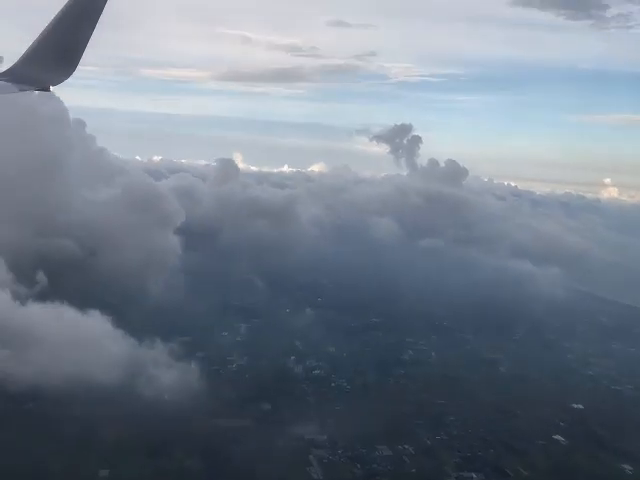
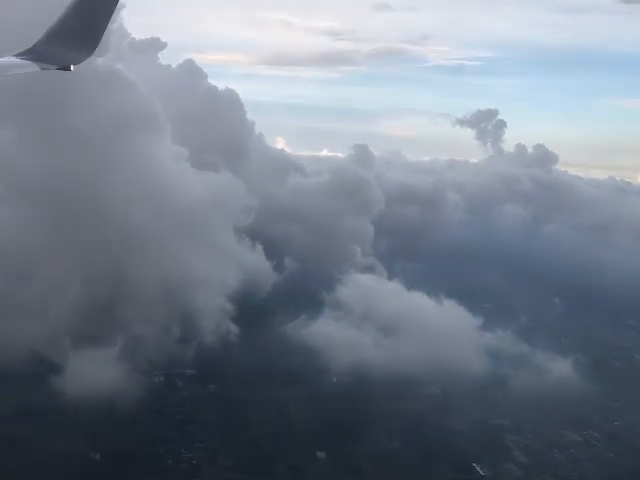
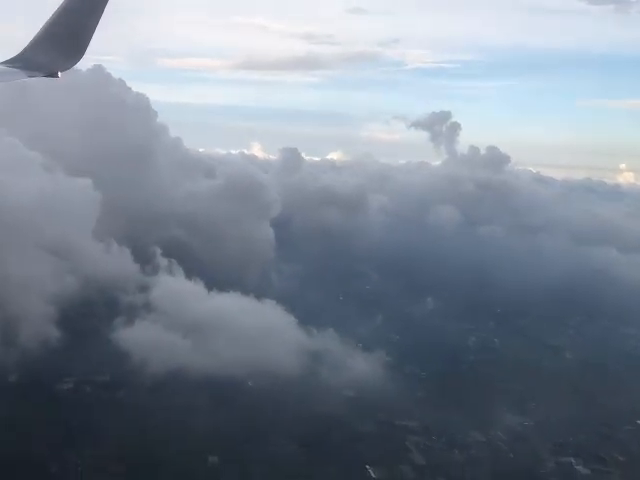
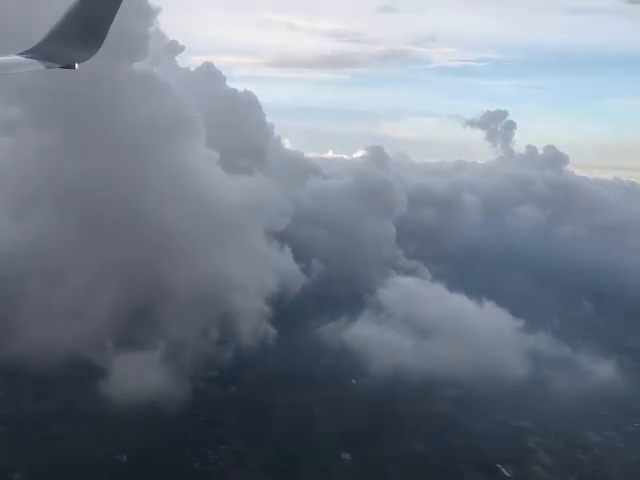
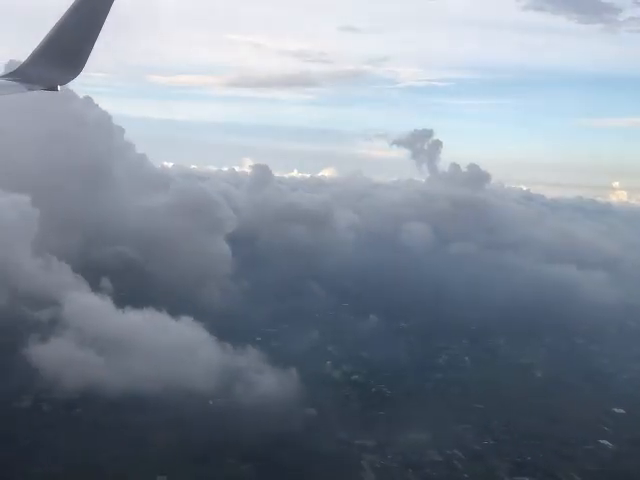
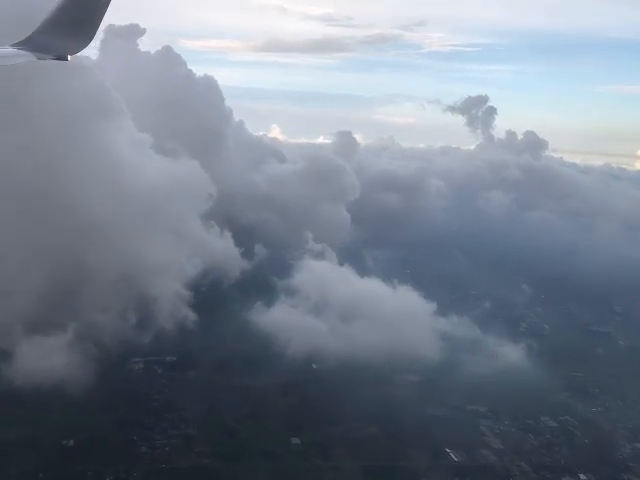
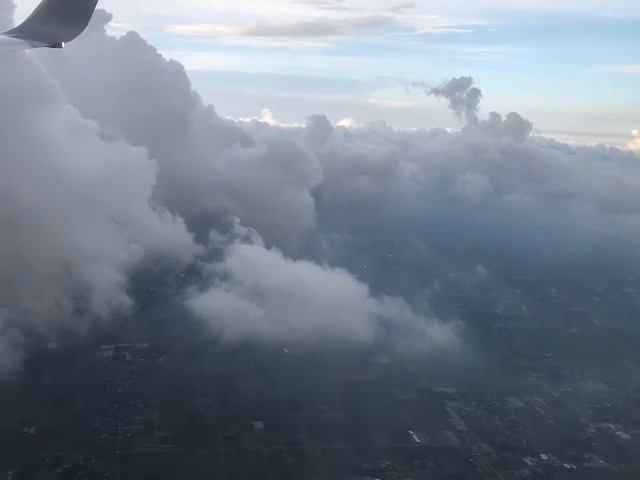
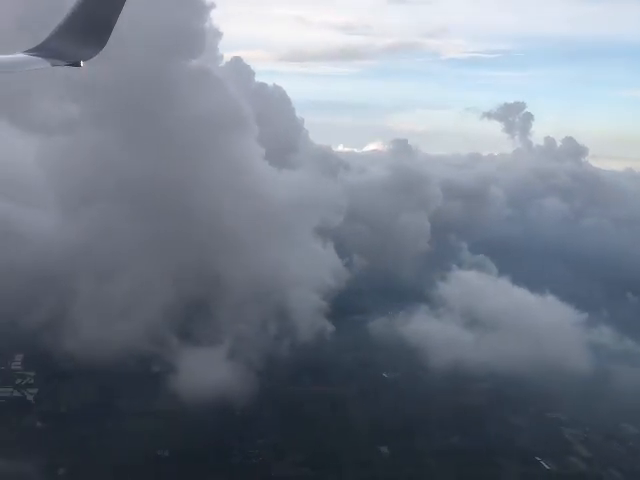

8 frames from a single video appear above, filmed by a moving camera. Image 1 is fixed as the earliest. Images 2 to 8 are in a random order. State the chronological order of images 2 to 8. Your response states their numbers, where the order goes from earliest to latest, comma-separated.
5, 3, 7, 6, 2, 4, 8
